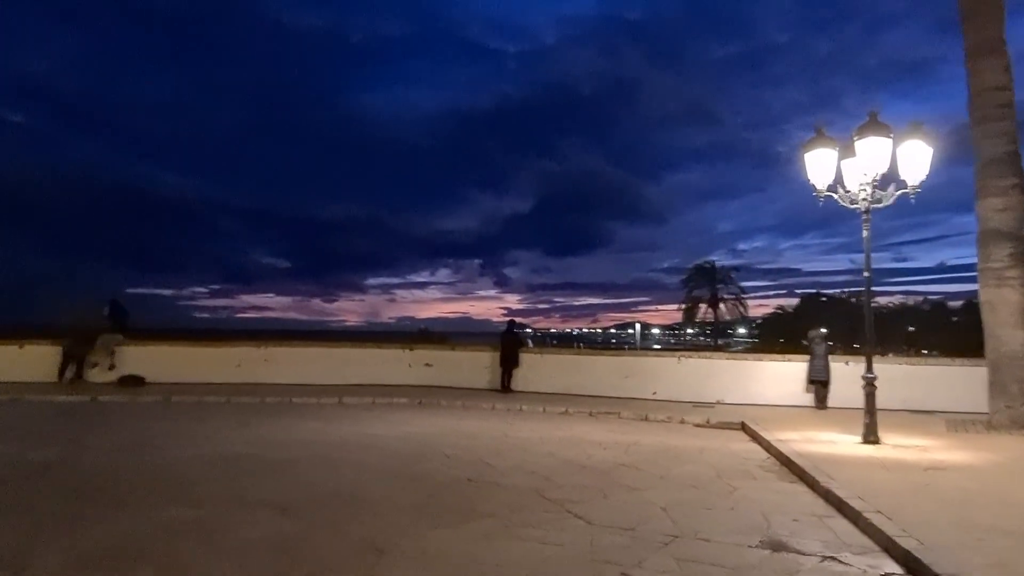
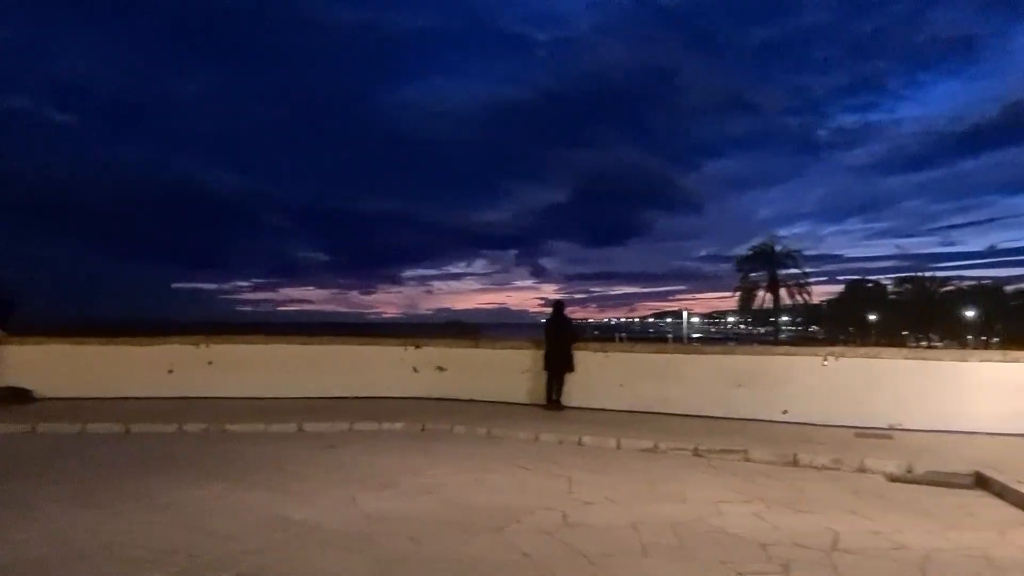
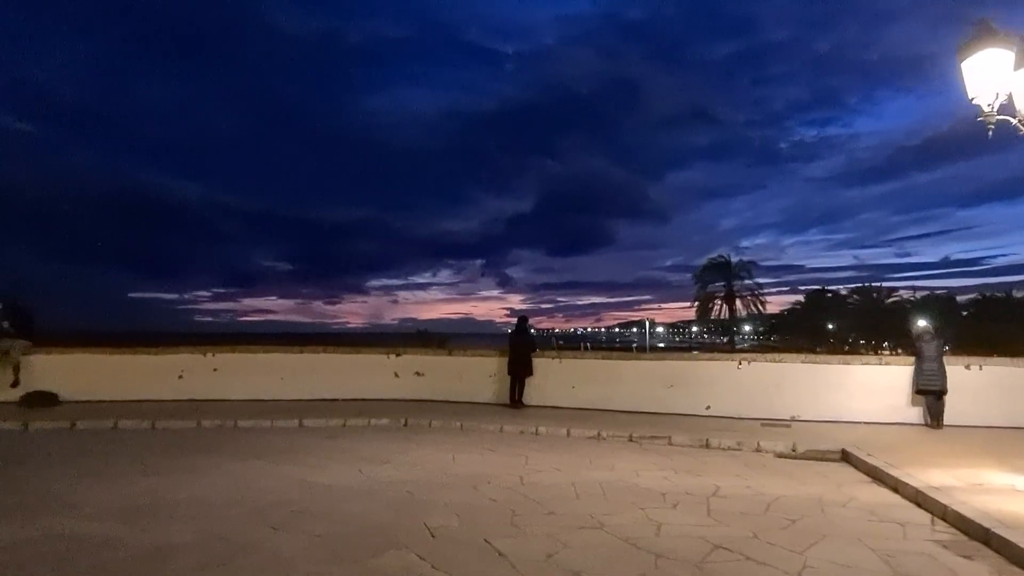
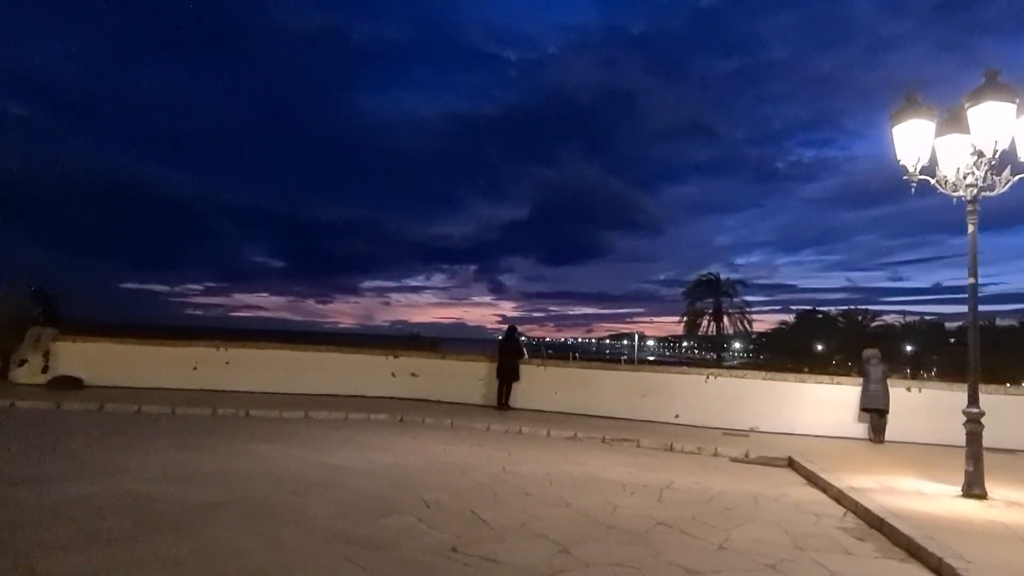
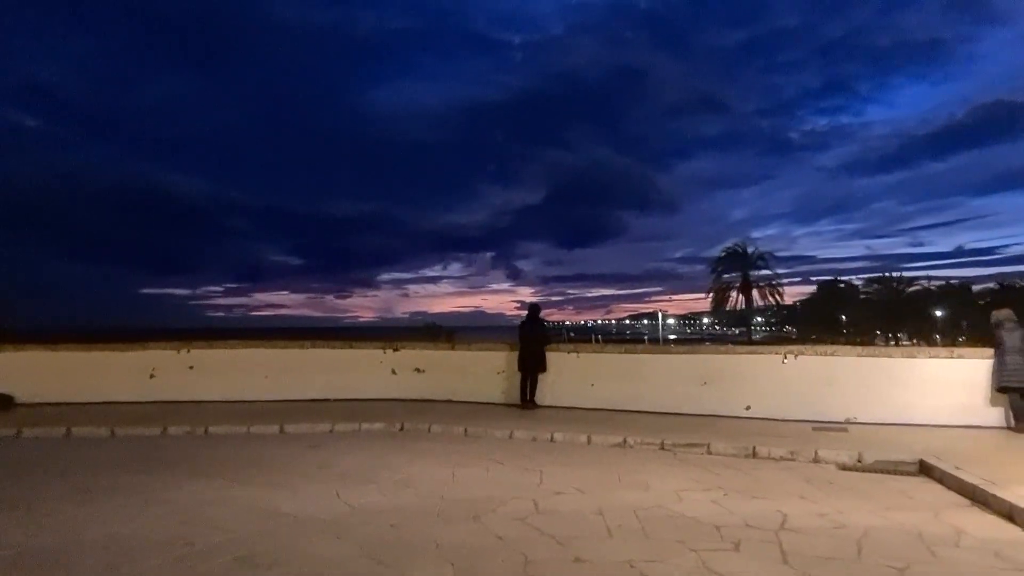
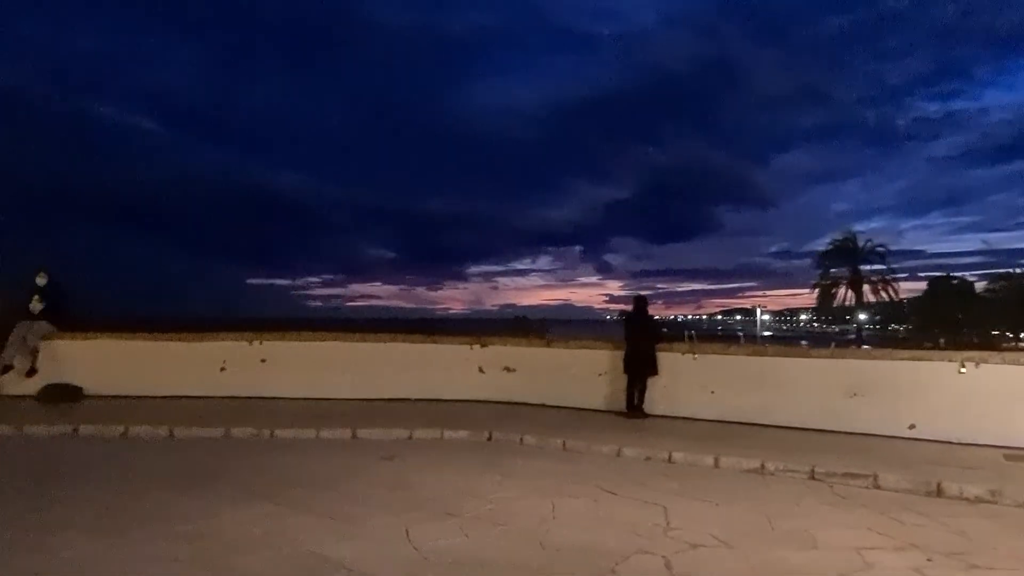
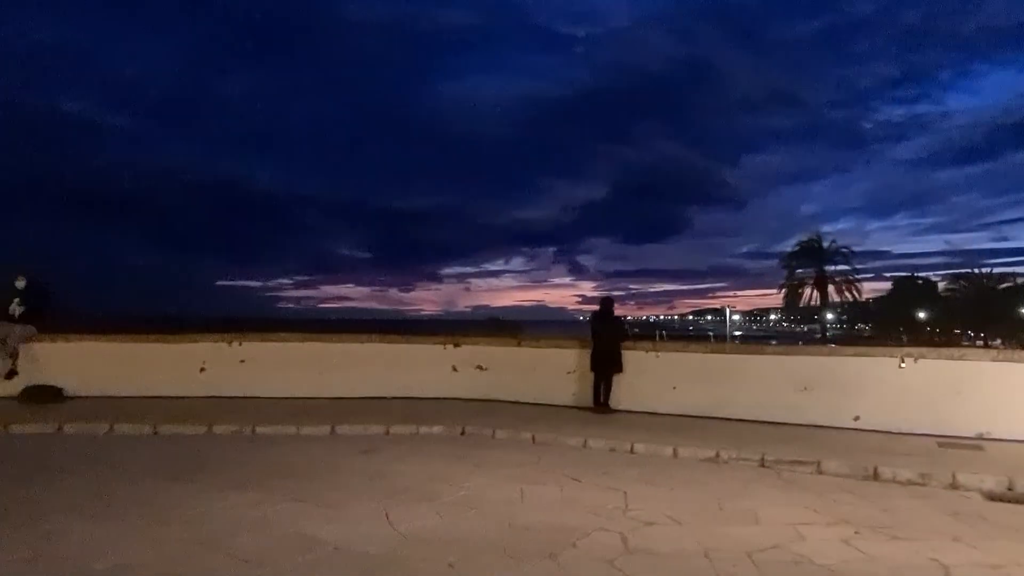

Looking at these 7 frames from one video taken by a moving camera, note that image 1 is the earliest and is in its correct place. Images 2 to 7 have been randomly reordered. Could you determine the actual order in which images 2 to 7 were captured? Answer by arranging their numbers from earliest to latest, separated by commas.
4, 3, 5, 2, 7, 6
